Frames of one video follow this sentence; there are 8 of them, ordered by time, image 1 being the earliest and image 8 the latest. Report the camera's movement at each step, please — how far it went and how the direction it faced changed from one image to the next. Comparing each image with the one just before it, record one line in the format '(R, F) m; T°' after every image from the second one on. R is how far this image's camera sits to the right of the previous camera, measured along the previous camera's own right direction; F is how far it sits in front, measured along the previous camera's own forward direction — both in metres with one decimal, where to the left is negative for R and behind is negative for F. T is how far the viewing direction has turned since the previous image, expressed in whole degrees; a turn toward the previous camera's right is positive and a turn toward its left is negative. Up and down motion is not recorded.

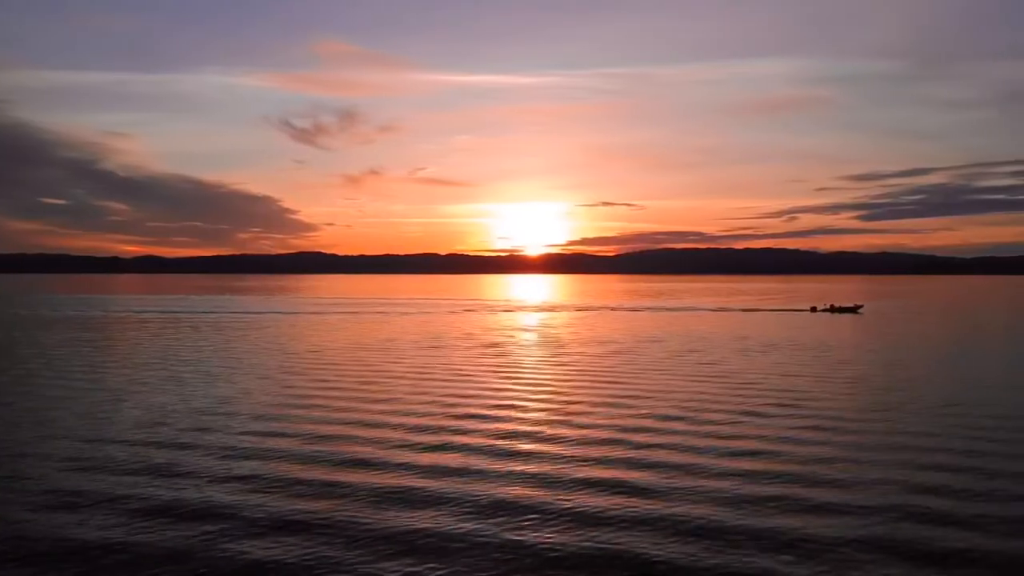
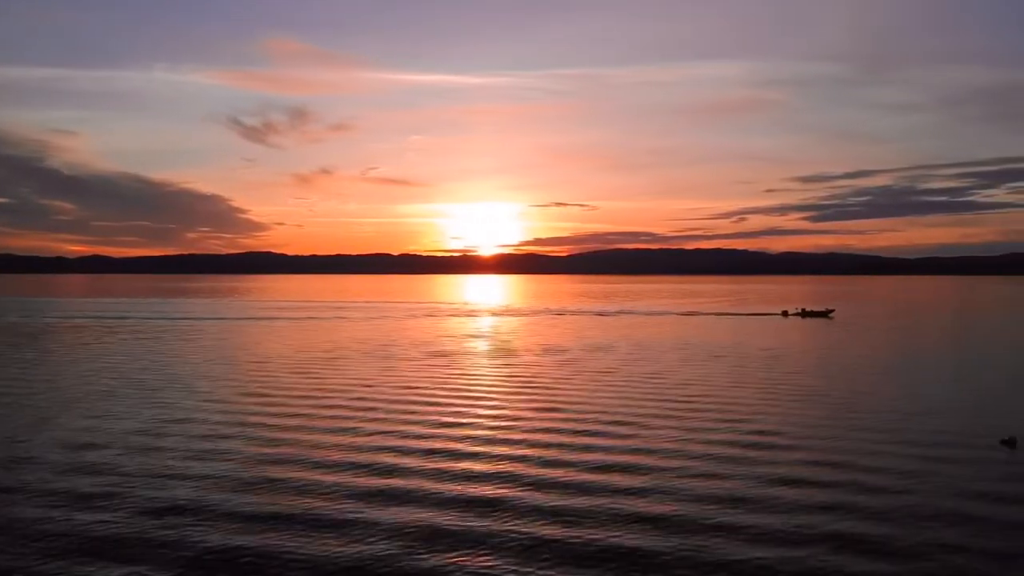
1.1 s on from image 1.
(-0.1, 0.0) m; +3°
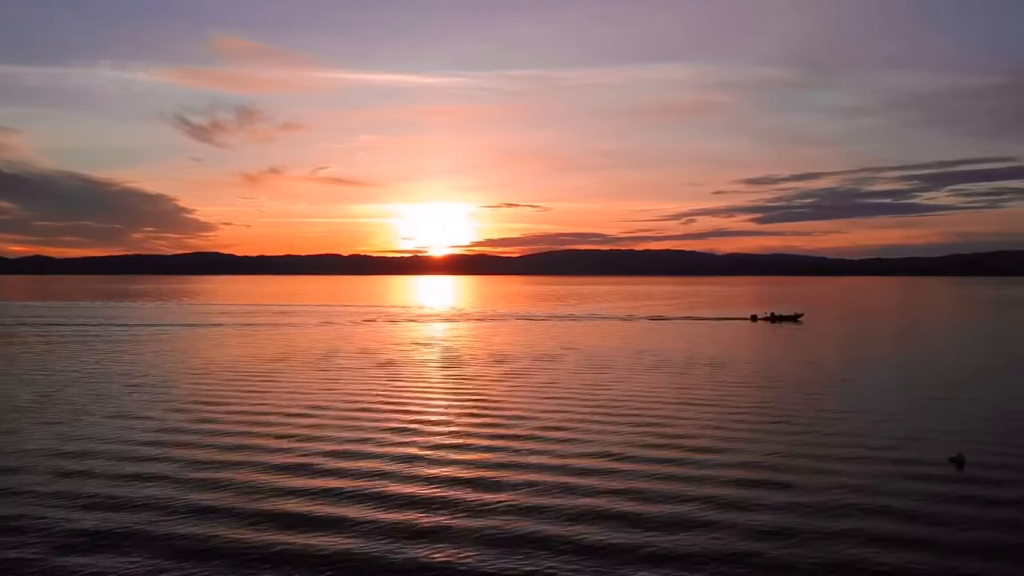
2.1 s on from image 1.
(-0.1, +0.3) m; +3°
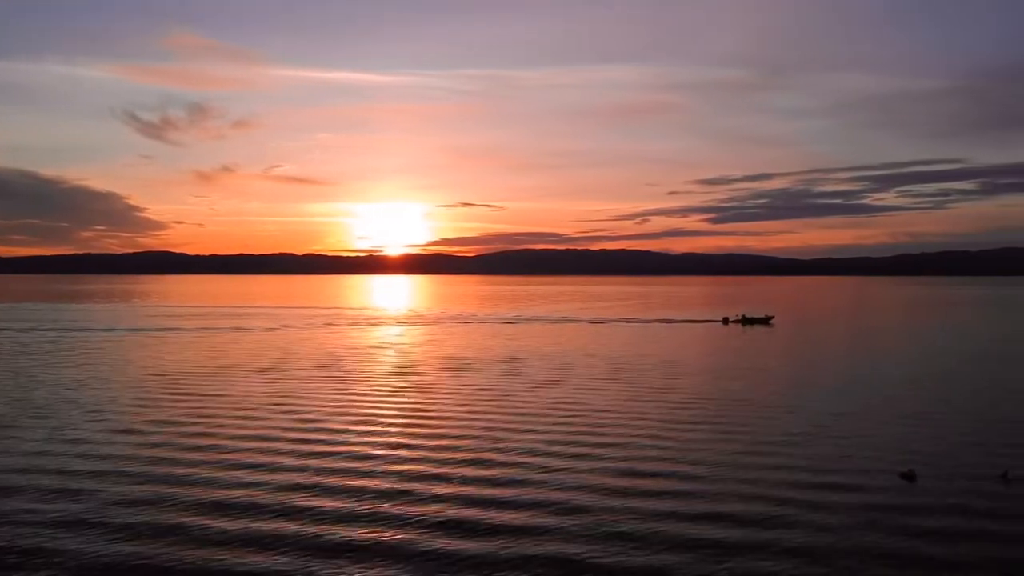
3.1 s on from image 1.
(-0.2, +0.1) m; +3°
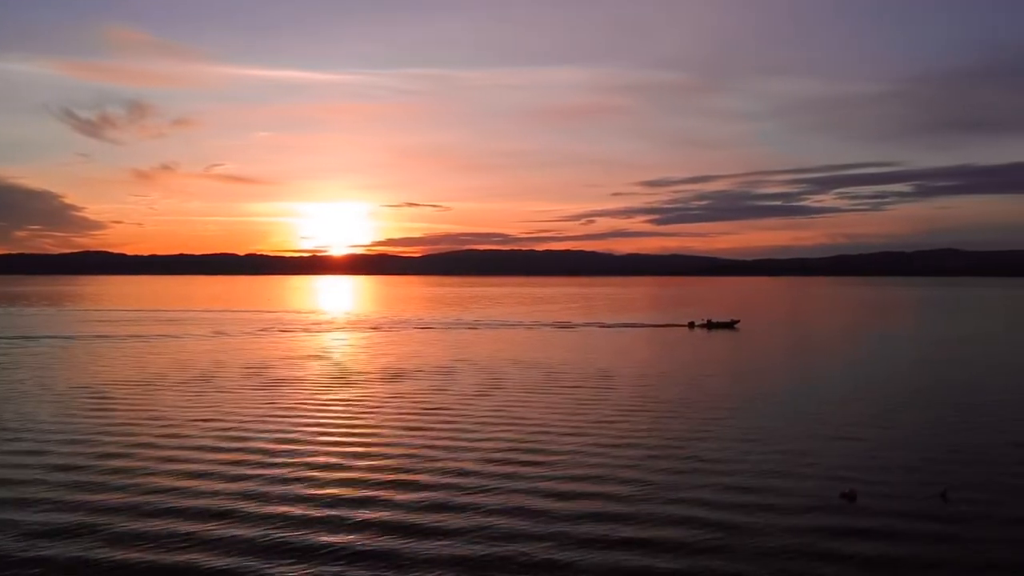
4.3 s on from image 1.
(-0.3, +0.2) m; +3°
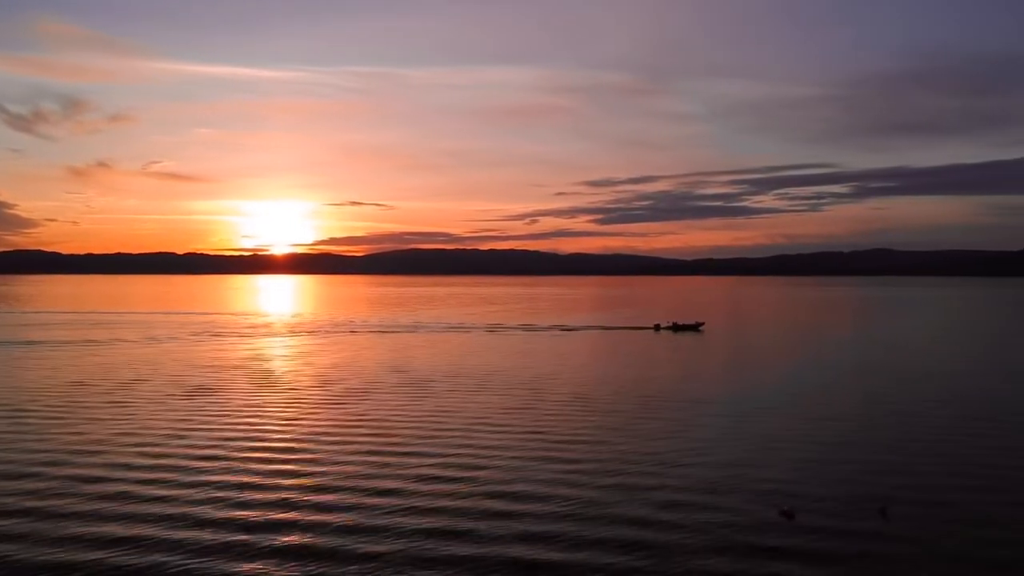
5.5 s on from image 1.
(-0.2, +0.2) m; +3°
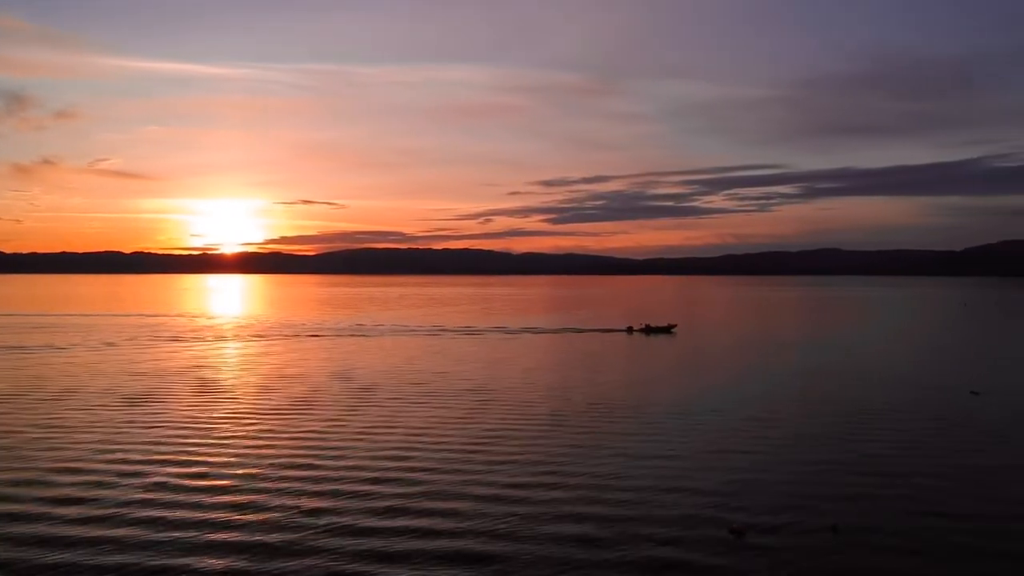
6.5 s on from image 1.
(-0.1, +0.4) m; +3°
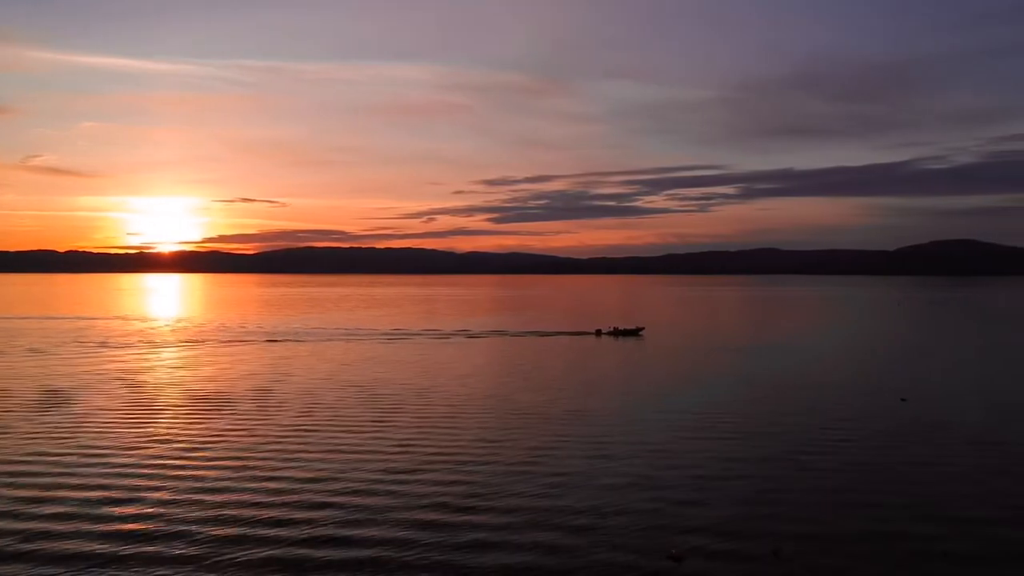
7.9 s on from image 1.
(-0.2, +0.6) m; +3°
